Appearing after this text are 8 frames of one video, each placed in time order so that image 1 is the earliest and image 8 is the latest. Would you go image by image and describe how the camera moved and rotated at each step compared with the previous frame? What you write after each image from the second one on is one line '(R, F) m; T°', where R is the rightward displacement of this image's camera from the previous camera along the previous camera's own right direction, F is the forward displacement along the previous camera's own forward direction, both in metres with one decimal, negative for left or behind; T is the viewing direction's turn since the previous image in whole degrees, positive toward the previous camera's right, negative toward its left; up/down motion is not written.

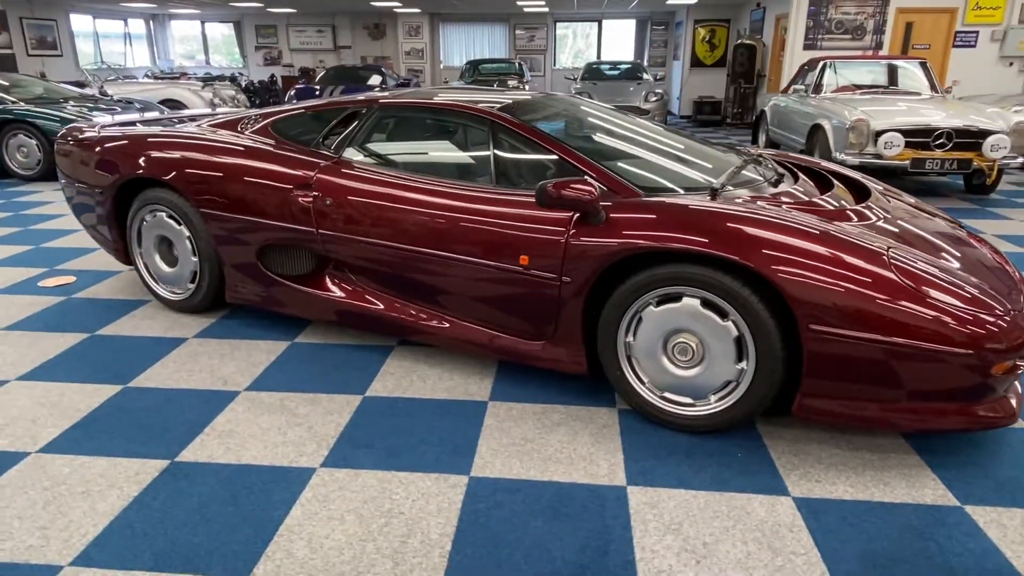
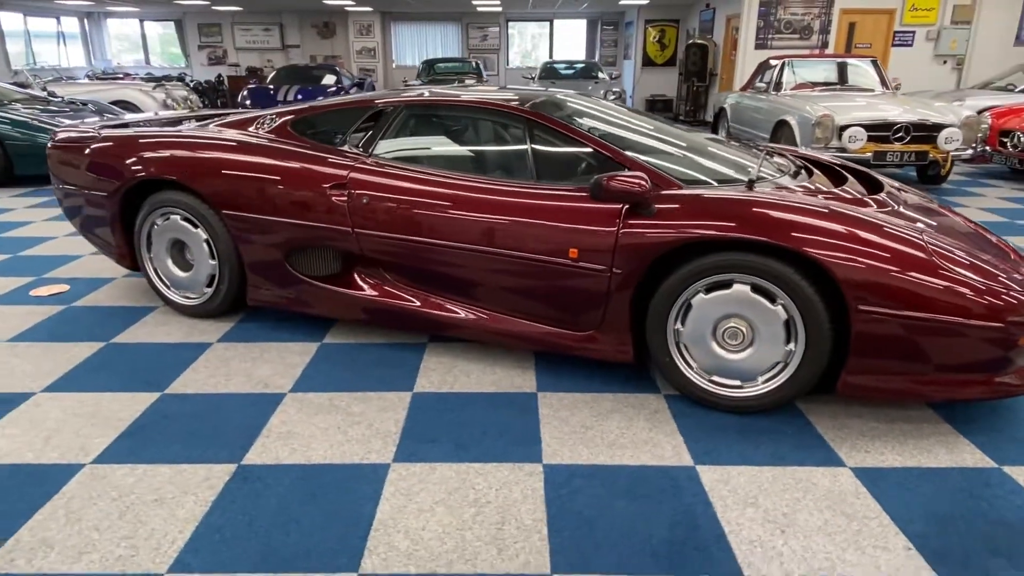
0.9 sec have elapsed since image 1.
(-0.4, 0.0) m; +5°
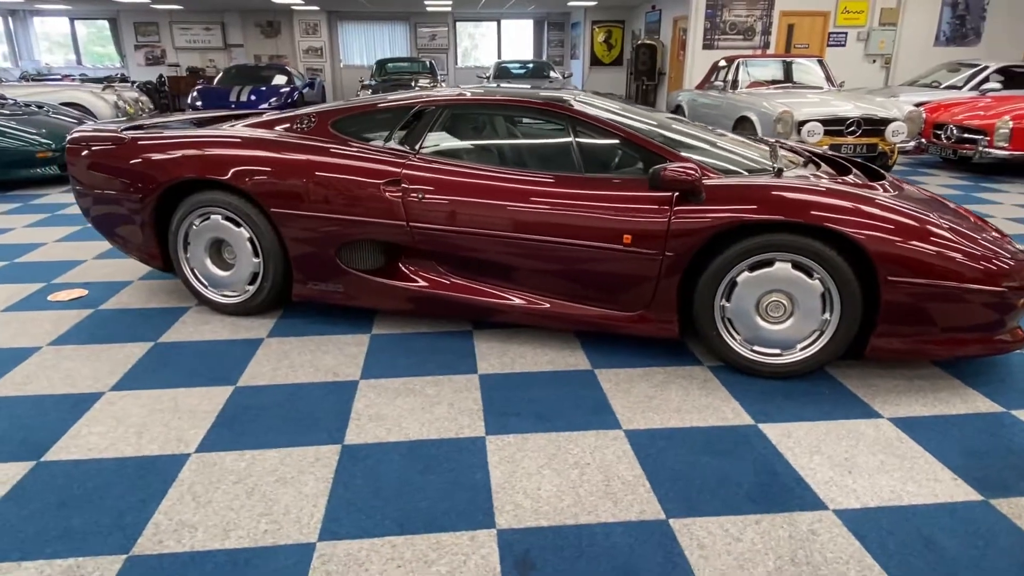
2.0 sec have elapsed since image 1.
(-0.5, -0.2) m; +5°
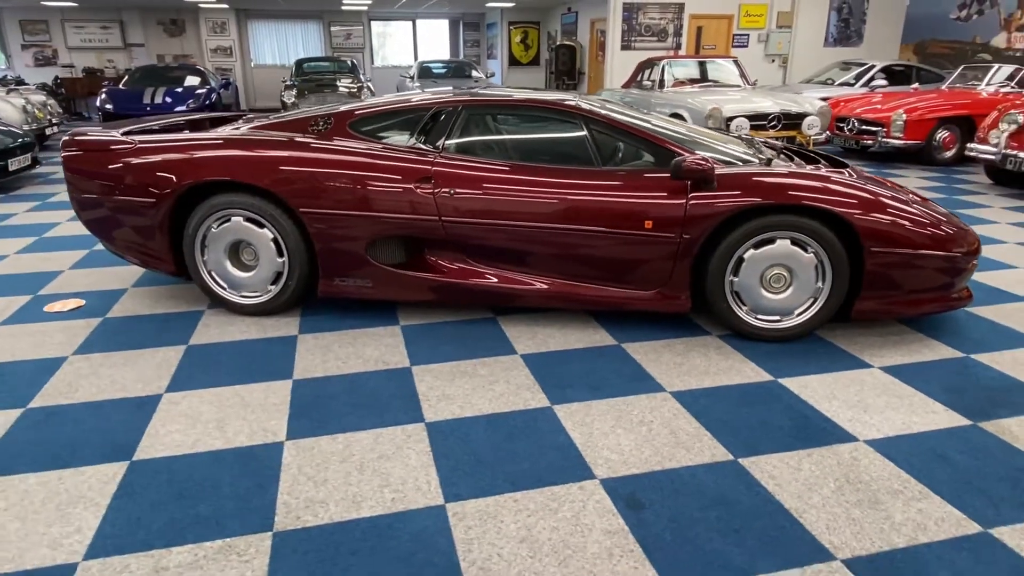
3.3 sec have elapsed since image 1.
(-0.6, -0.2) m; +8°
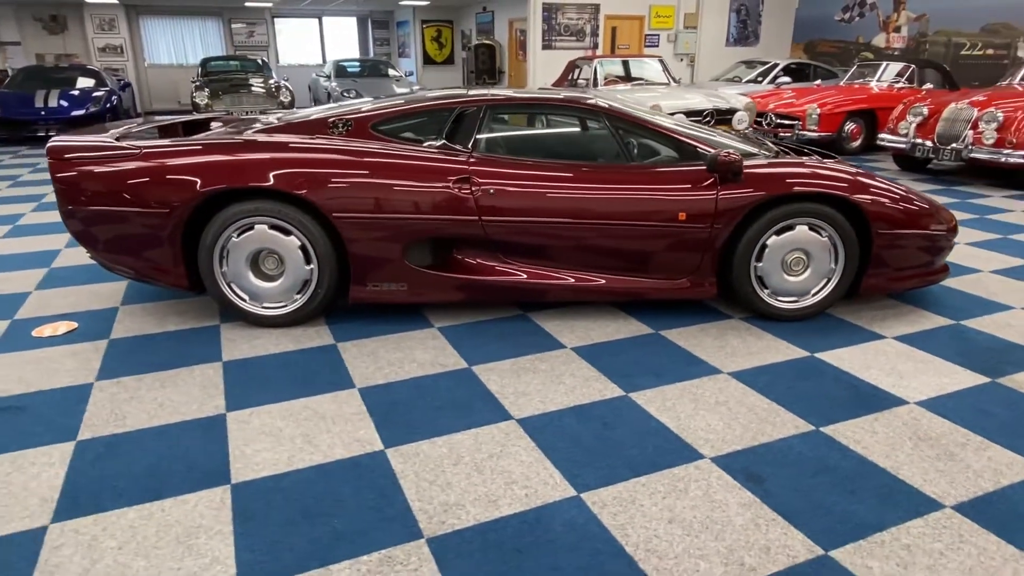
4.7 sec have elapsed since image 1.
(-0.7, 0.0) m; +9°
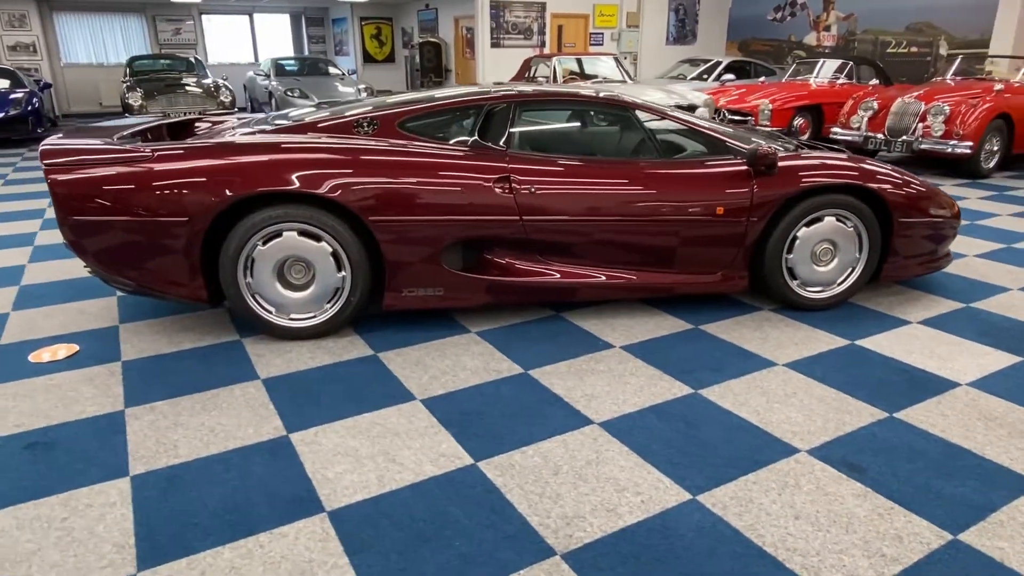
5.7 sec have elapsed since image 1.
(-0.5, +0.1) m; +6°
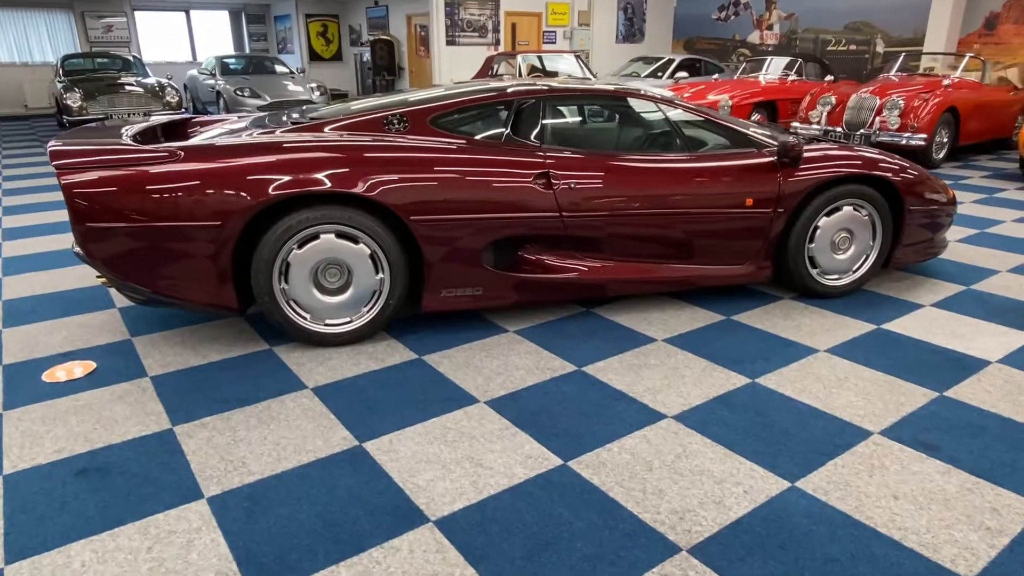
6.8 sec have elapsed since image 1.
(-0.5, +0.1) m; +5°
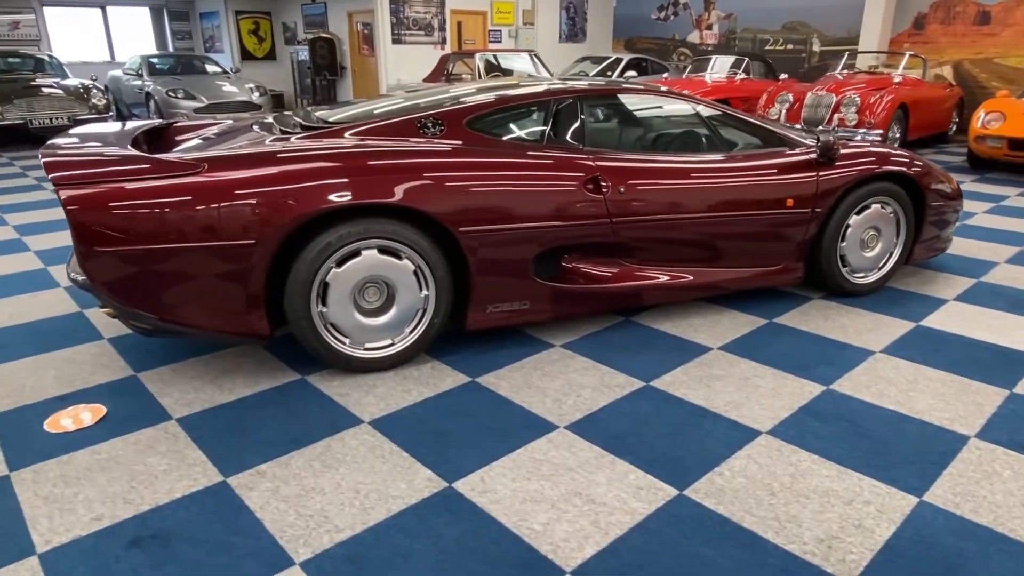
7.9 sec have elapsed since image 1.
(-0.5, +0.2) m; +6°
